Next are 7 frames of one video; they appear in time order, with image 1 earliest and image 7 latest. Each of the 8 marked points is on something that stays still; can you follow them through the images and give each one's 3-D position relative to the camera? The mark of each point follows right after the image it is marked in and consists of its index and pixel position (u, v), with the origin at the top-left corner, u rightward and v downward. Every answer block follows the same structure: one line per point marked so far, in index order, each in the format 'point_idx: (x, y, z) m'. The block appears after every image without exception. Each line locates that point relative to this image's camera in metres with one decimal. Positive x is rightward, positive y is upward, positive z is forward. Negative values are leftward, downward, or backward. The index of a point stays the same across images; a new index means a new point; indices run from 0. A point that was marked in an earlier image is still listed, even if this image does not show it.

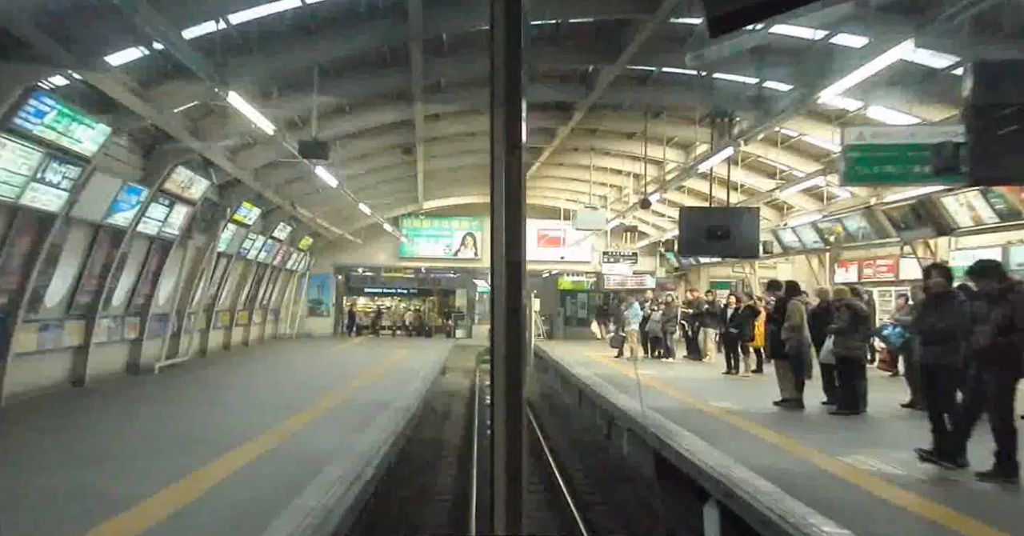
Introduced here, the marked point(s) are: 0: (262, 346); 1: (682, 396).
0: (-7.5, -2.3, +18.3) m
1: (+2.8, -2.1, +10.2) m
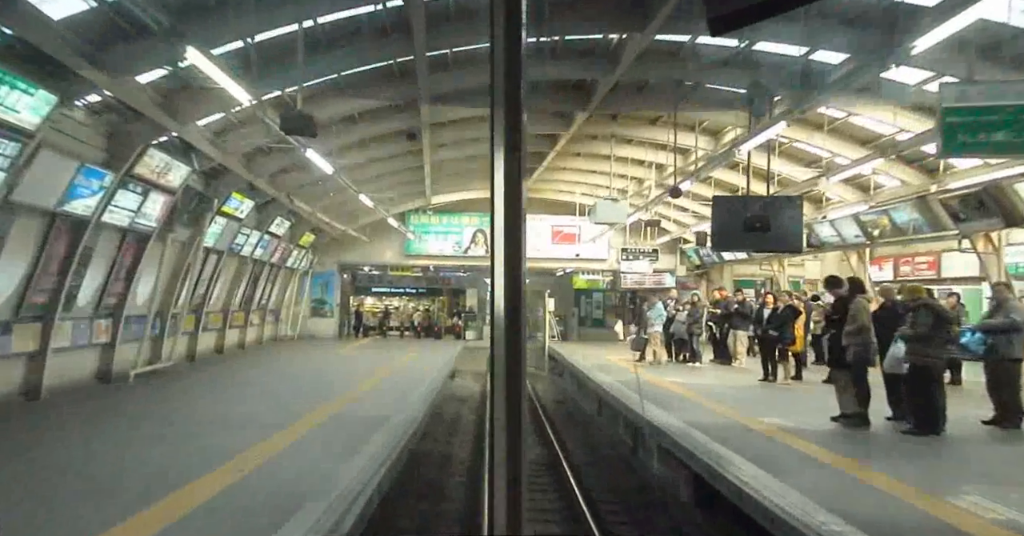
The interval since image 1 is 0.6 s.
0: (-7.1, -2.3, +17.3) m
1: (+3.1, -2.1, +9.0) m
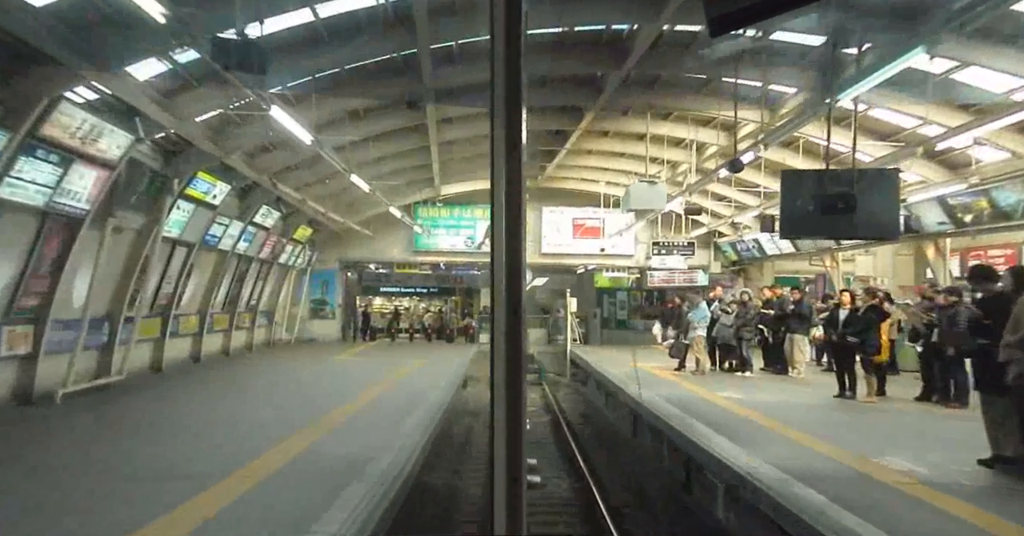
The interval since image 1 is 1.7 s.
0: (-6.6, -2.2, +15.5) m
1: (+3.3, -2.0, +7.0) m
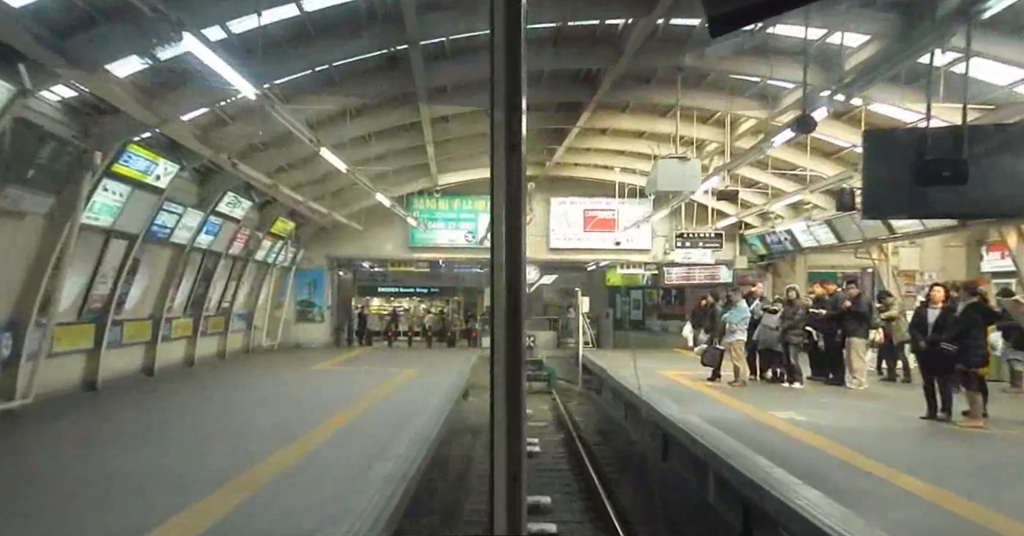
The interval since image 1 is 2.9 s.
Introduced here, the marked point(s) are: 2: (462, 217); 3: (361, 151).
0: (-6.5, -2.1, +13.7) m
1: (+3.4, -1.8, +5.1) m
2: (-1.2, +1.3, +15.5) m
3: (-3.4, +2.7, +14.0) m
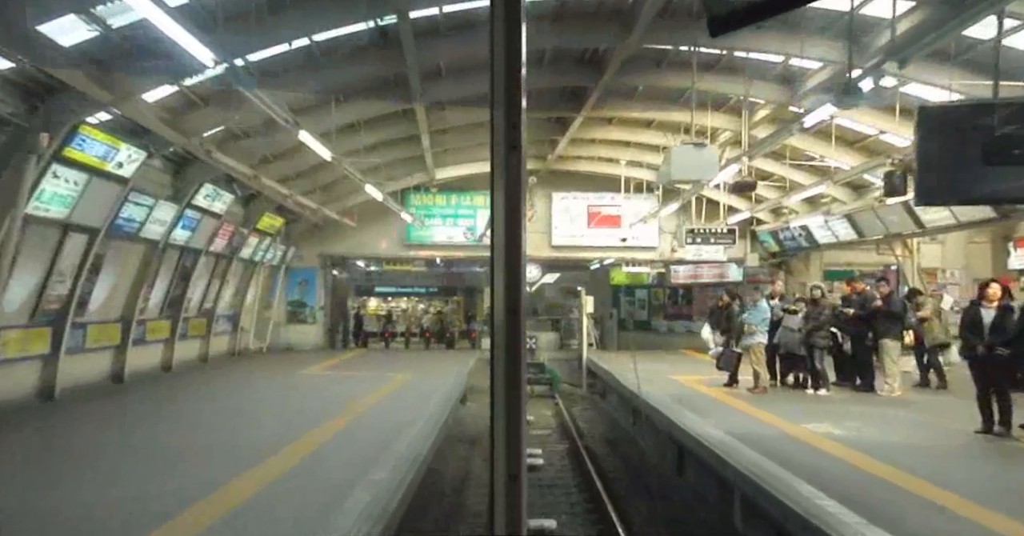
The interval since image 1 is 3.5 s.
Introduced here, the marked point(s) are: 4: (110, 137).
0: (-6.5, -2.1, +12.9) m
1: (+3.4, -1.8, +4.2) m
2: (-1.2, +1.3, +14.6) m
3: (-3.4, +2.7, +13.1) m
4: (-4.8, +1.6, +7.4) m
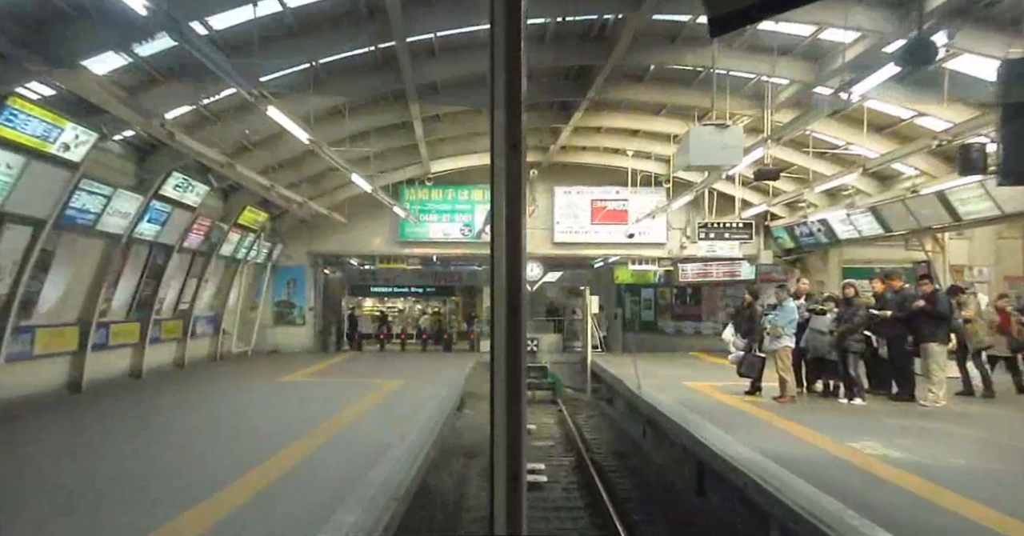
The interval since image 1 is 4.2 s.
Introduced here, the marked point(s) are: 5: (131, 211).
0: (-6.5, -2.1, +11.9) m
1: (+3.4, -1.7, +3.3) m
2: (-1.2, +1.4, +13.7) m
3: (-3.4, +2.7, +12.2) m
4: (-4.8, +1.6, +6.5) m
5: (-5.6, +0.9, +9.1) m
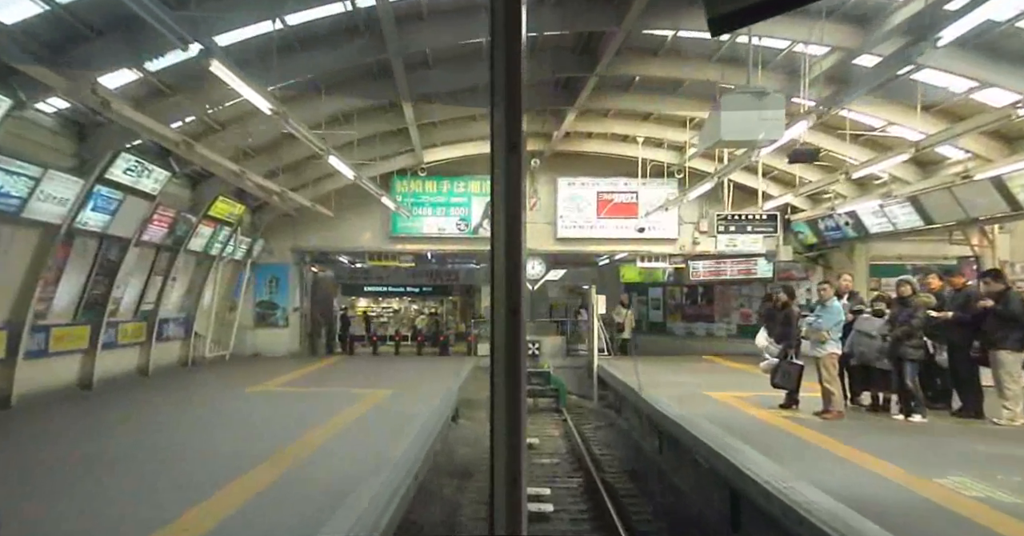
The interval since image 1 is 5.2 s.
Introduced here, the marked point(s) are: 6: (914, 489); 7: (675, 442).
0: (-6.5, -2.0, +10.7) m
1: (+3.4, -1.7, +2.0) m
2: (-1.2, +1.4, +12.4) m
3: (-3.4, +2.8, +10.9) m
4: (-4.8, +1.7, +5.2) m
5: (-5.6, +0.9, +7.9) m
6: (+3.3, -1.9, +5.0) m
7: (+2.4, -2.6, +9.0) m
